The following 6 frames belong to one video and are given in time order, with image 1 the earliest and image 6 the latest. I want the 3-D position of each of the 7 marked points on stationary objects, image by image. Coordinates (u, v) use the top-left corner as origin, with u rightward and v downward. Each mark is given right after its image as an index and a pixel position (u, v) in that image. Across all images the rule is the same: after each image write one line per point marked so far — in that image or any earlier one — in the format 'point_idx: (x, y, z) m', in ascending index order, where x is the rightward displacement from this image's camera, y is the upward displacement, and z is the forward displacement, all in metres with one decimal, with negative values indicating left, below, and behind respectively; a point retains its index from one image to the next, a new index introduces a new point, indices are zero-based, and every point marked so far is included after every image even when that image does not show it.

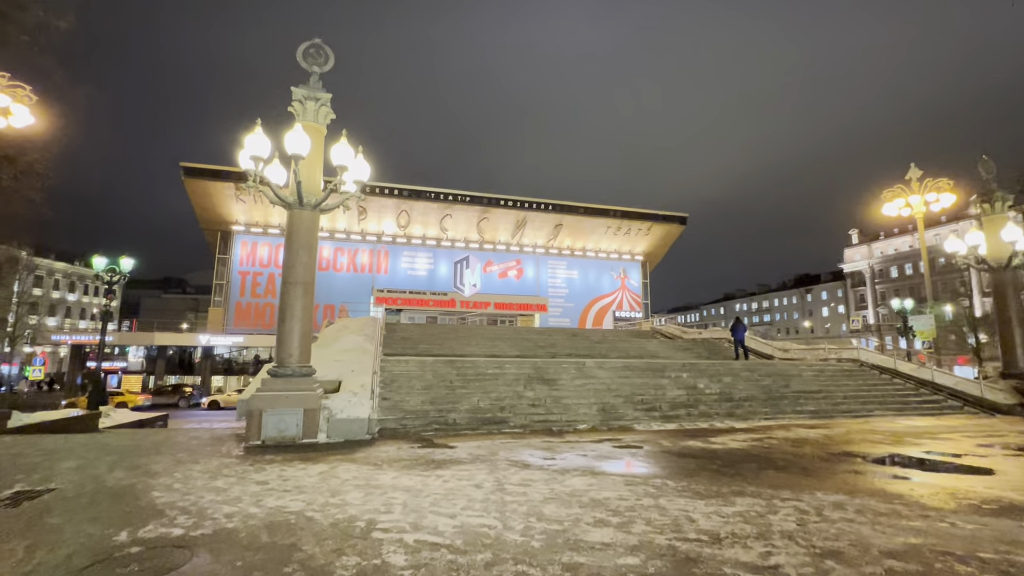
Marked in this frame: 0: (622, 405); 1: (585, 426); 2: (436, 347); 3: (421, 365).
0: (+2.9, -3.0, +12.2) m
1: (+1.7, -3.2, +10.8) m
2: (-3.2, -2.5, +19.8) m
3: (-2.6, -2.2, +13.3) m
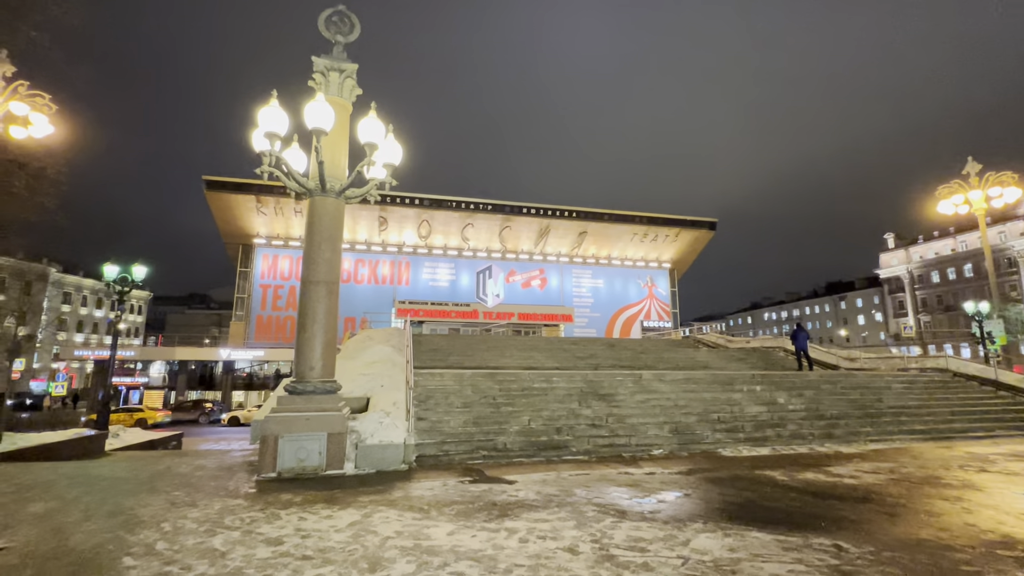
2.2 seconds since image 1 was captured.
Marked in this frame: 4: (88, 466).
0: (+4.1, -3.0, +10.3) m
1: (+2.9, -3.2, +9.0) m
2: (-1.7, -2.7, +18.1) m
3: (-1.3, -2.3, +11.7) m
4: (-7.5, -3.2, +8.3) m
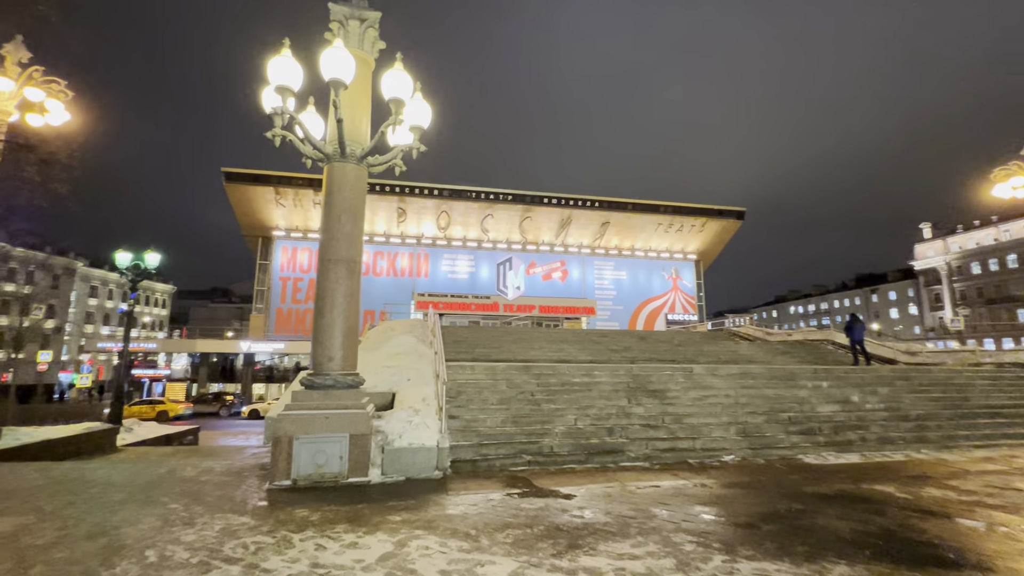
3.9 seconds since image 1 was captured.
0: (+4.9, -2.7, +9.0) m
1: (+3.6, -2.8, +7.7) m
2: (-0.6, -2.3, +17.0) m
3: (-0.5, -1.9, +10.5) m
4: (-6.8, -2.8, +7.4) m
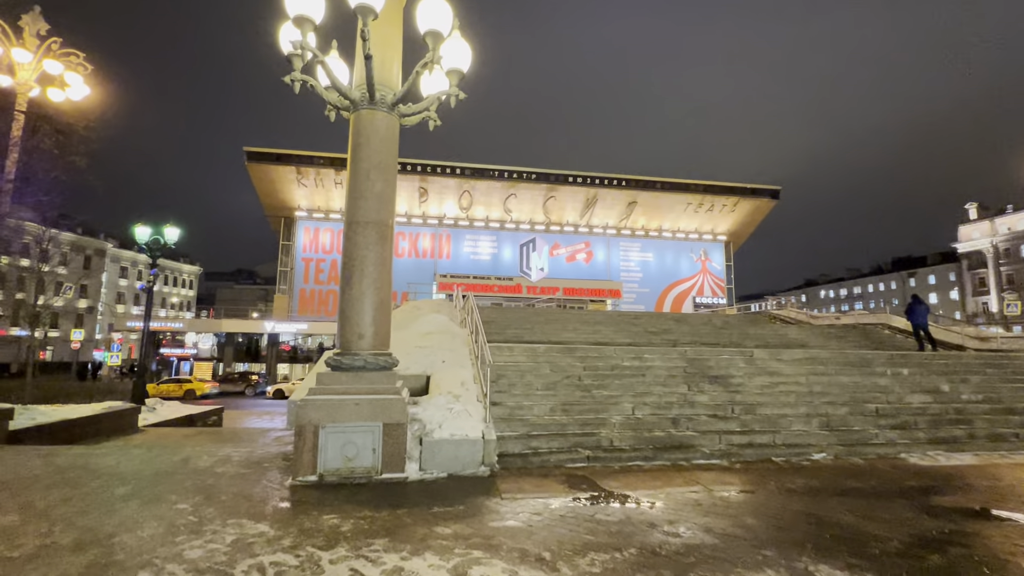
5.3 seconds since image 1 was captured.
0: (+5.7, -2.2, +7.8) m
1: (+4.4, -2.4, +6.6) m
2: (+0.5, -1.5, +16.0) m
3: (+0.4, -1.4, +9.5) m
4: (-6.0, -2.4, +6.7) m
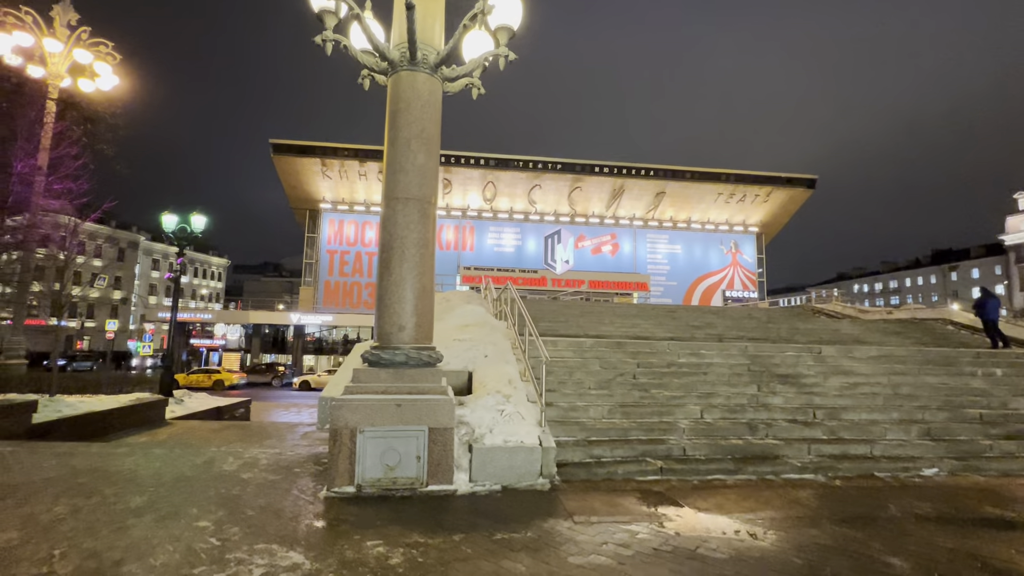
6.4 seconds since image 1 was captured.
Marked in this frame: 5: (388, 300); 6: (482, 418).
0: (+6.5, -2.0, +6.8) m
1: (+5.1, -2.2, +5.7) m
2: (+1.6, -1.2, +15.2) m
3: (+1.2, -1.2, +8.7) m
4: (-5.3, -2.2, +6.2) m
5: (-1.4, -0.1, +5.1) m
6: (-0.3, -1.5, +5.5) m
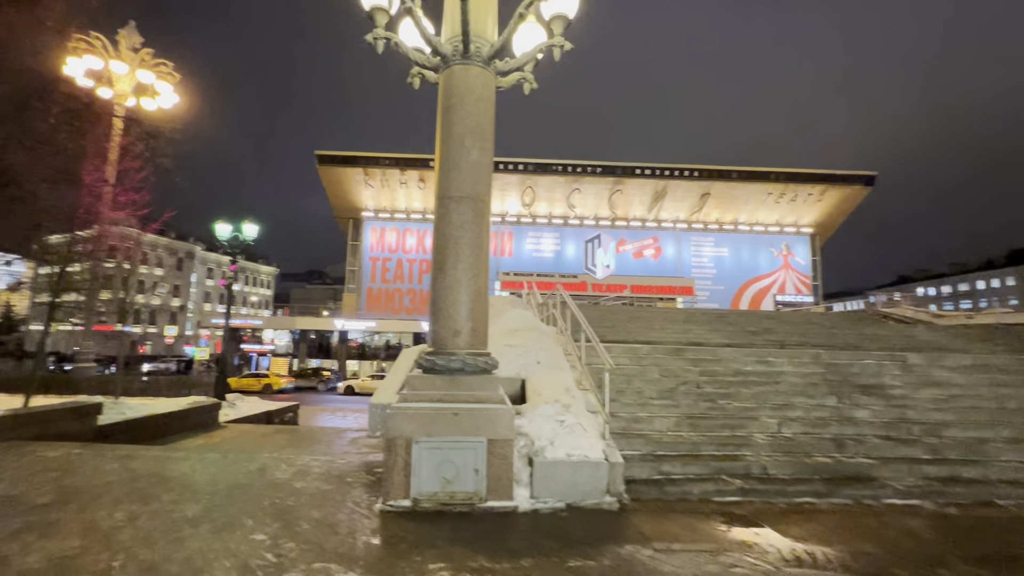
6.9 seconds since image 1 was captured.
0: (+7.2, -2.0, +5.9) m
1: (+5.8, -2.2, +4.9) m
2: (+3.1, -1.3, +14.7) m
3: (+2.2, -1.2, +8.3) m
4: (-4.5, -2.2, +6.2) m
5: (-0.7, -0.2, +4.9) m
6: (+0.3, -1.5, +5.1) m
